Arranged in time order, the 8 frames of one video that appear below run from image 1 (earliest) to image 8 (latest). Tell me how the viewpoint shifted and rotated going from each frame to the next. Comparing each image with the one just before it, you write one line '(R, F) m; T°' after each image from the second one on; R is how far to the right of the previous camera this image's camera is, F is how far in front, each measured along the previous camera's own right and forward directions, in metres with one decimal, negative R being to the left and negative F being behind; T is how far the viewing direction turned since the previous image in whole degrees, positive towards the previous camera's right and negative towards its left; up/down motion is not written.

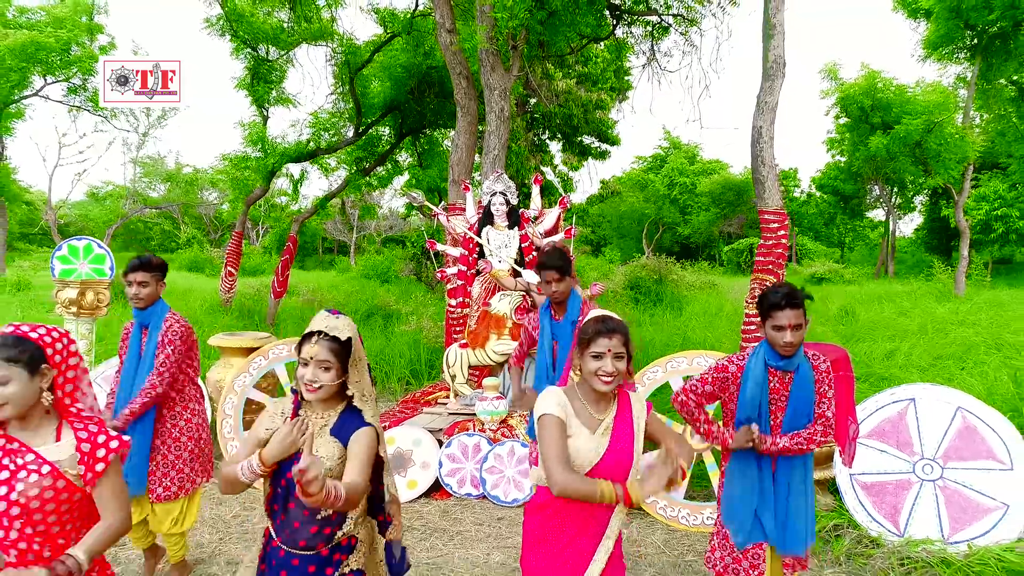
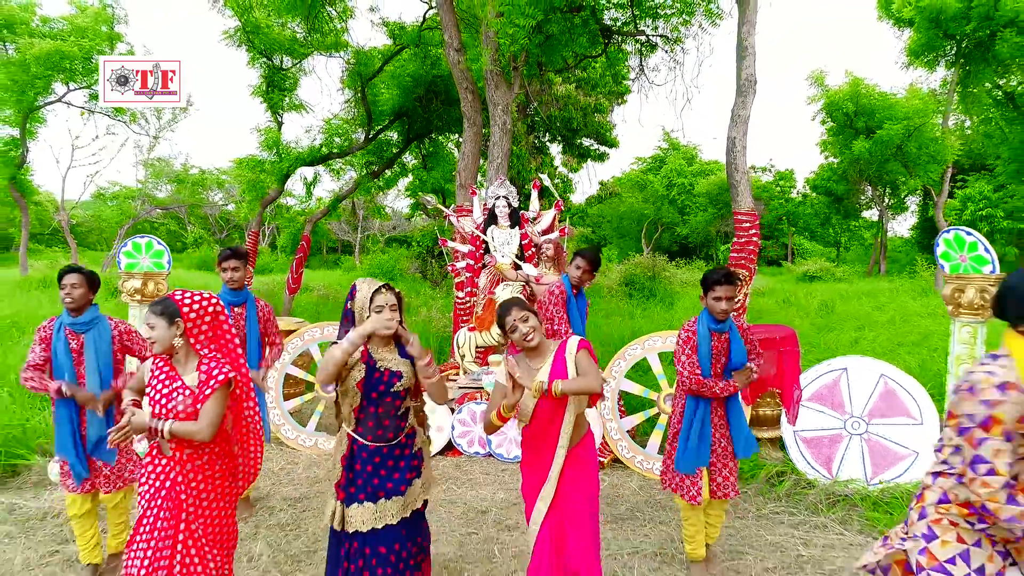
(0.0, -0.7) m; 0°
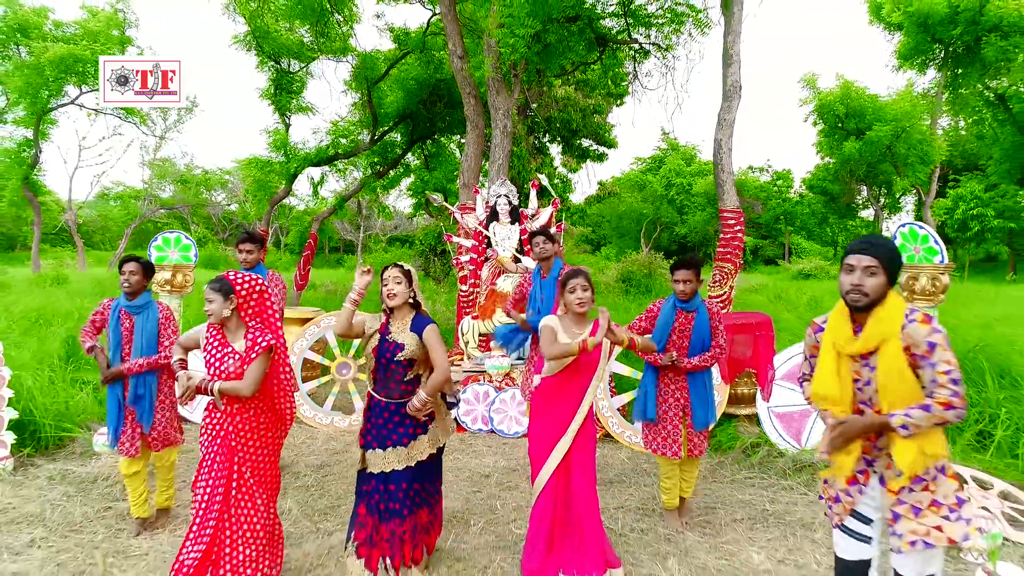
(0.0, -0.4) m; 0°
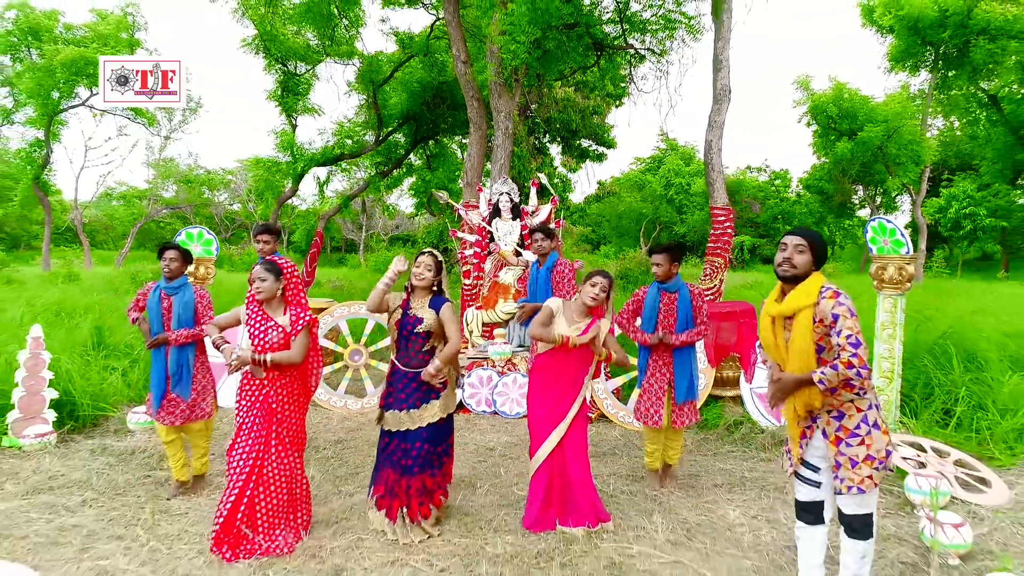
(0.0, -0.3) m; 0°
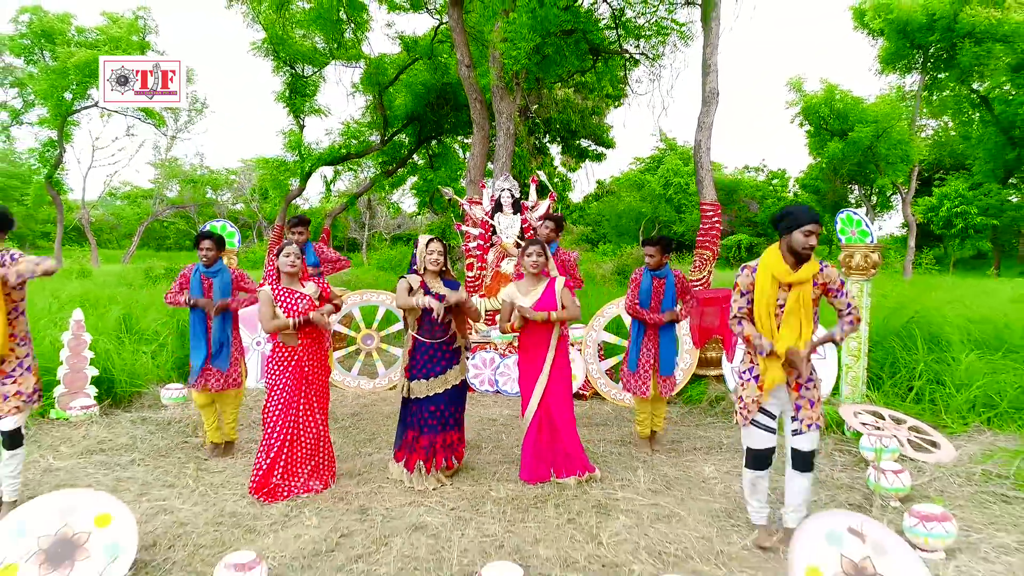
(0.0, -0.4) m; 0°
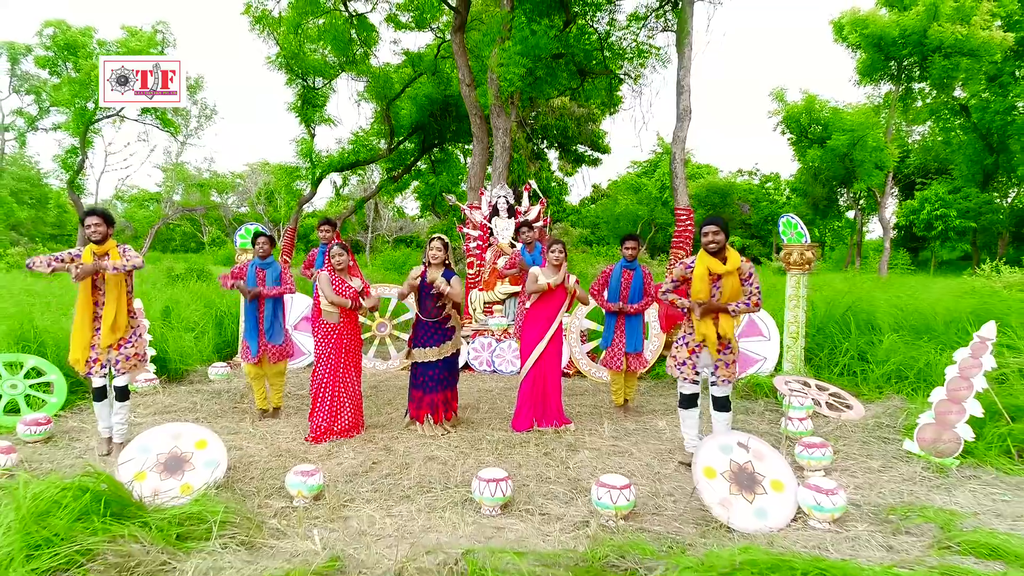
(+0.1, -0.9) m; 0°
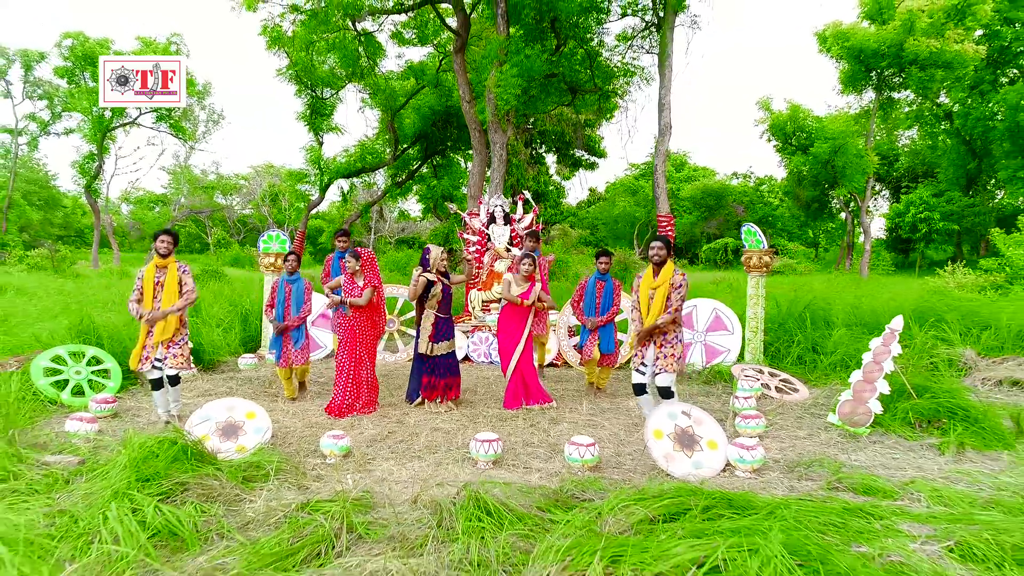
(+0.1, -0.8) m; 0°
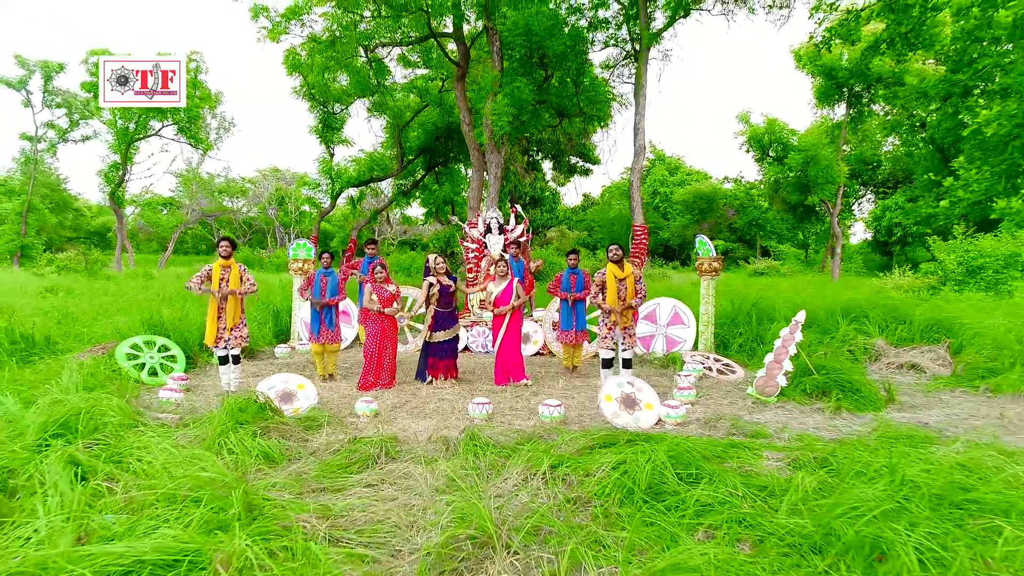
(+0.1, -1.3) m; 0°
